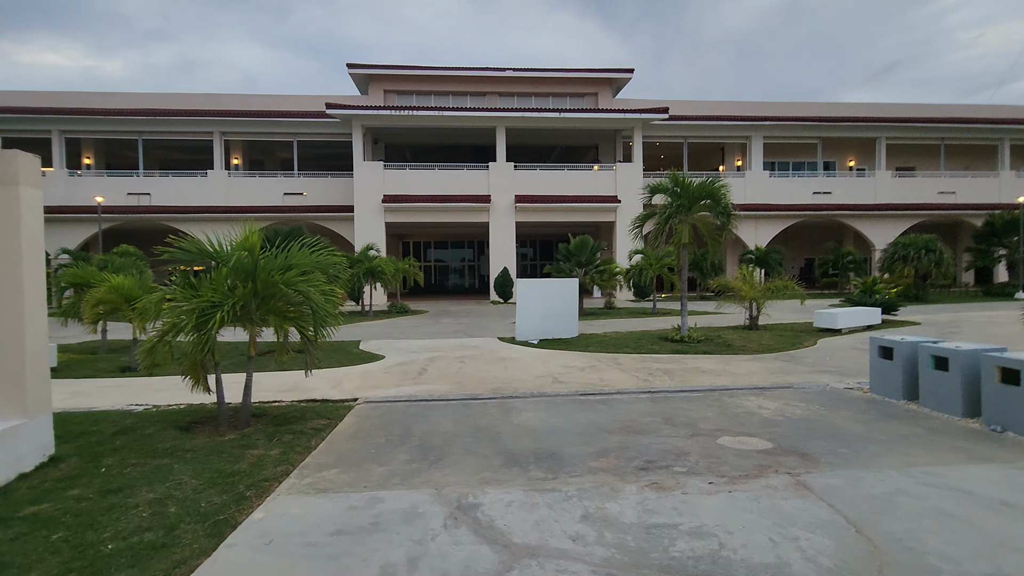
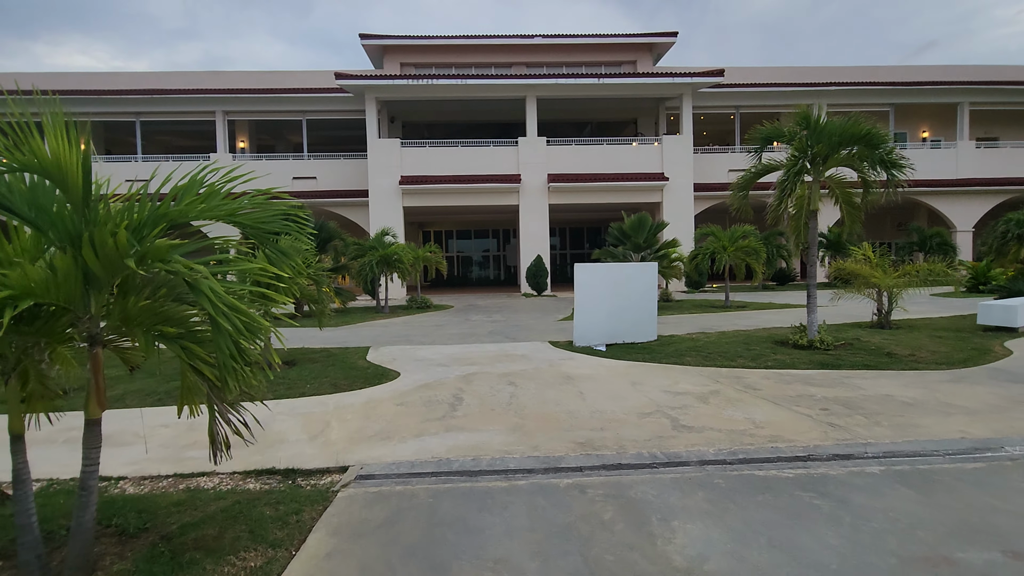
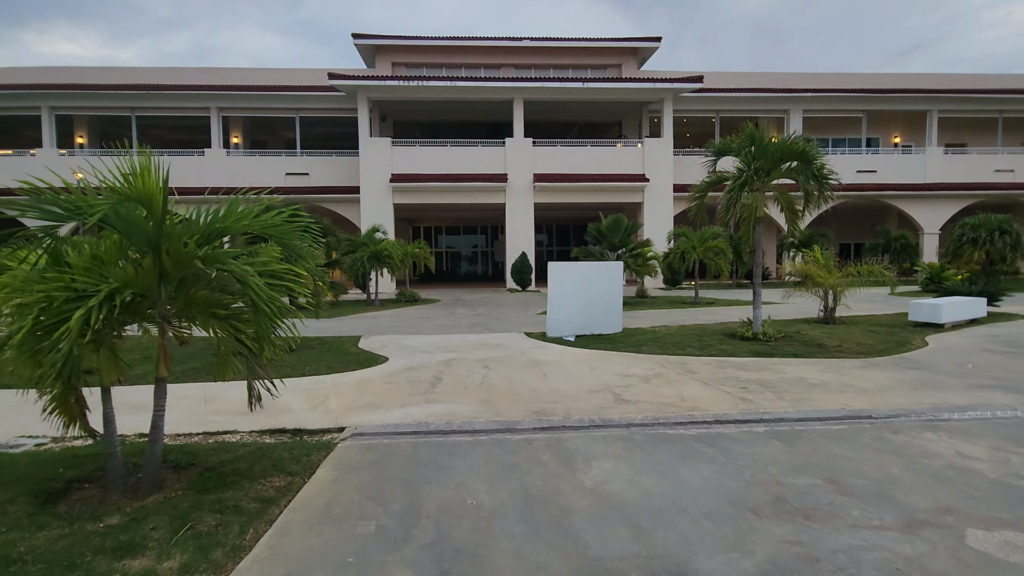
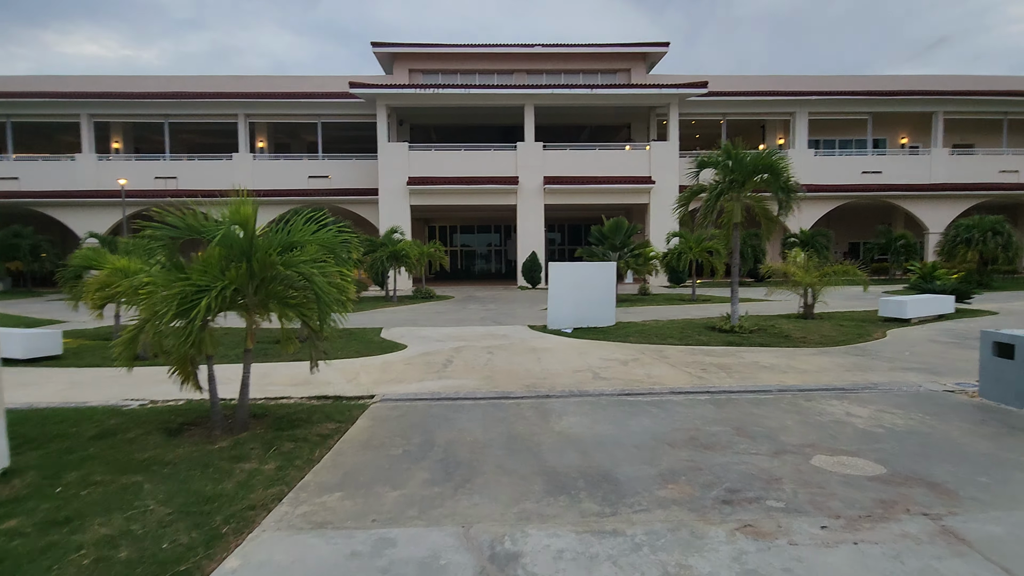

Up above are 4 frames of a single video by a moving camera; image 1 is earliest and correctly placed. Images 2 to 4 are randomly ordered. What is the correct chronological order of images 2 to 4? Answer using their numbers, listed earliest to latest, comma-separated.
4, 3, 2
